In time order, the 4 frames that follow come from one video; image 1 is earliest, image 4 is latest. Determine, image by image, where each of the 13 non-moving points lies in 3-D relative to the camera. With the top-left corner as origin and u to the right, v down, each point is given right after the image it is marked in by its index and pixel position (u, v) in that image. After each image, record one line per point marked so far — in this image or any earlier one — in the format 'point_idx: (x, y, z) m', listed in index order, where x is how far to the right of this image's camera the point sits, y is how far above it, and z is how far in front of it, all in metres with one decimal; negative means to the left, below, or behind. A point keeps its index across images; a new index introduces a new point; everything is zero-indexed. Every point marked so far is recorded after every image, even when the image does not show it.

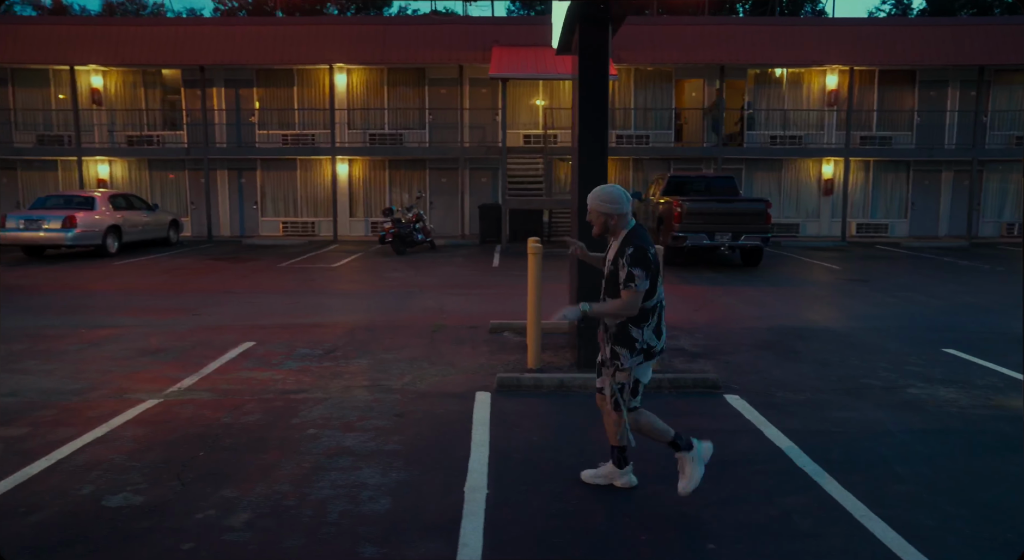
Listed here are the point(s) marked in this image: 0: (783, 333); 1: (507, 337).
0: (+3.4, -0.7, +8.7) m
1: (0.0, -0.7, +8.1) m
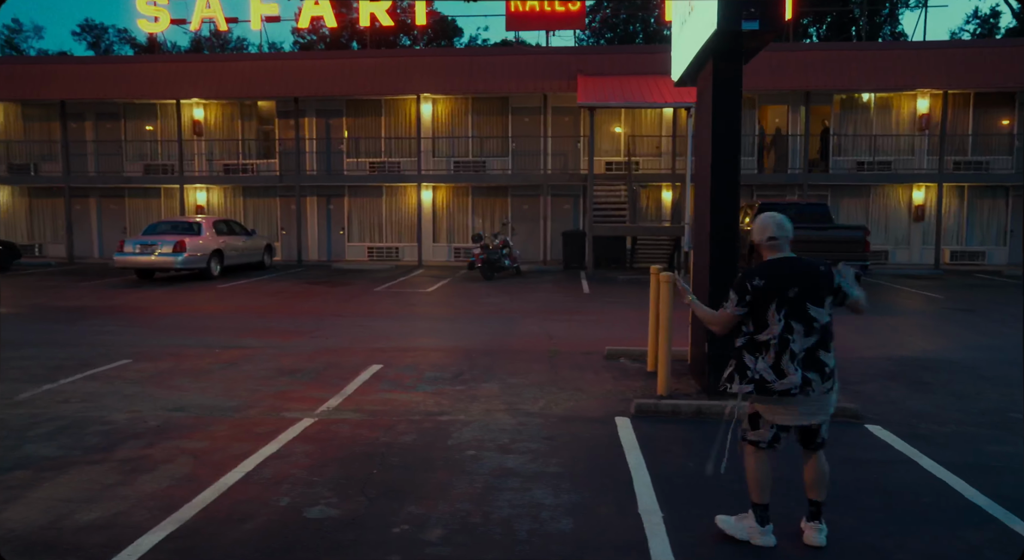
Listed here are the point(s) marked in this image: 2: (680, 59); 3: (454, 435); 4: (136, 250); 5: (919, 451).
0: (+4.8, -1.0, +8.5) m
1: (+1.3, -1.0, +8.2) m
2: (+1.8, +2.4, +7.6) m
3: (-0.5, -1.3, +5.7) m
4: (-8.7, +0.7, +16.0) m
5: (+3.2, -1.4, +5.4) m
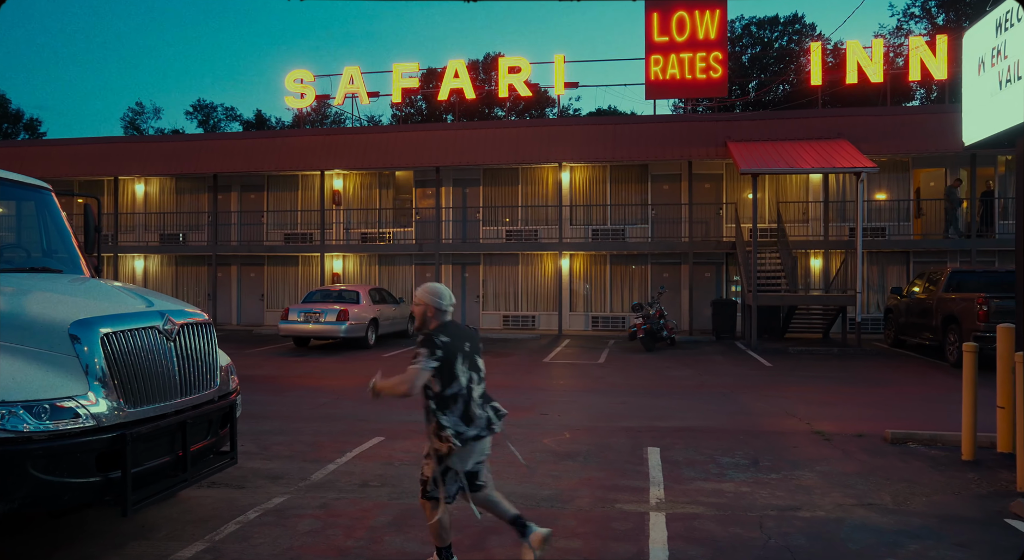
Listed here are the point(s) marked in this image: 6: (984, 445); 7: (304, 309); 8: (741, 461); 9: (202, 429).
0: (+7.9, -1.9, +7.4) m
1: (+4.4, -1.8, +7.4) m
2: (+4.9, +1.6, +7.1) m
3: (+2.4, -1.9, +5.0) m
4: (-5.0, -0.9, +16.1) m
5: (+6.1, -1.9, +4.5) m
6: (+5.1, -1.8, +7.4) m
7: (-4.9, -0.7, +16.2) m
8: (+2.3, -1.8, +7.0) m
9: (-2.2, -1.1, +5.0) m
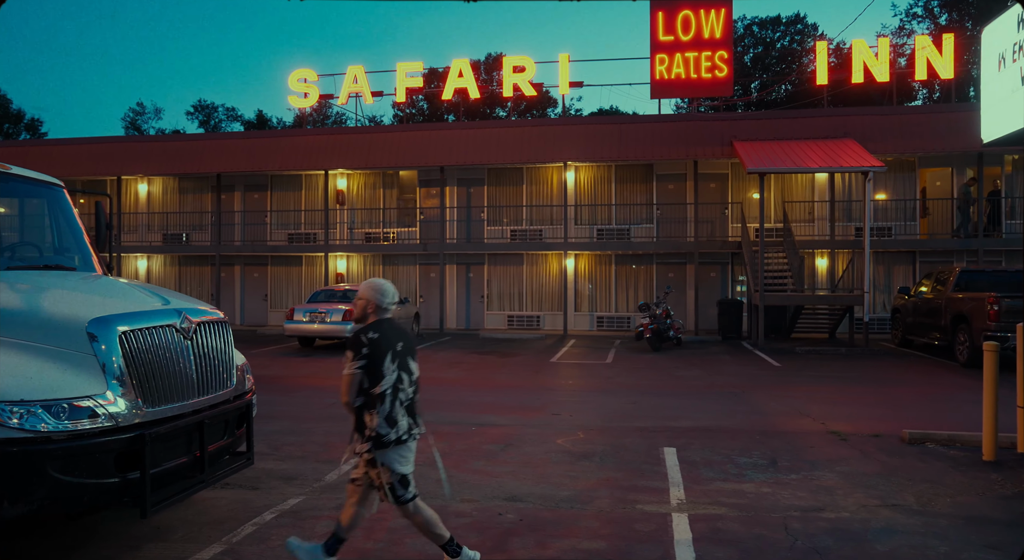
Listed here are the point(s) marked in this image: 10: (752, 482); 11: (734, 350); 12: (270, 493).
0: (+8.1, -1.9, +7.3) m
1: (+4.6, -1.8, +7.3) m
2: (+5.0, +1.6, +7.0) m
3: (+2.6, -1.8, +4.9) m
4: (-4.8, -0.9, +16.0) m
5: (+6.2, -1.9, +4.4) m
6: (+5.2, -1.8, +7.3) m
7: (-4.8, -0.7, +16.1) m
8: (+2.4, -1.8, +6.9) m
9: (-2.1, -1.0, +4.9) m
10: (+2.2, -1.8, +6.2) m
11: (+5.2, -1.6, +16.2) m
12: (-2.1, -1.8, +5.9) m
